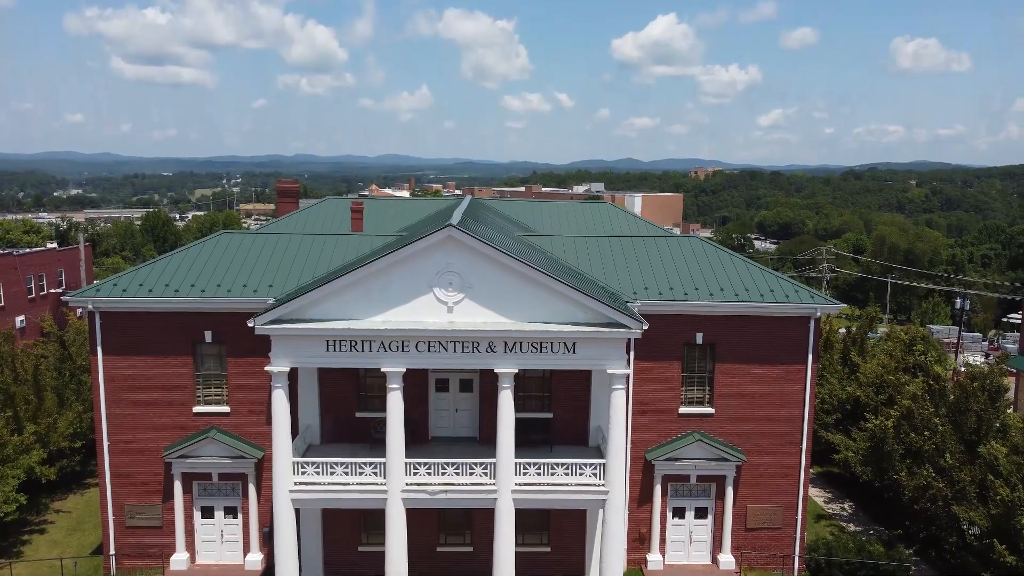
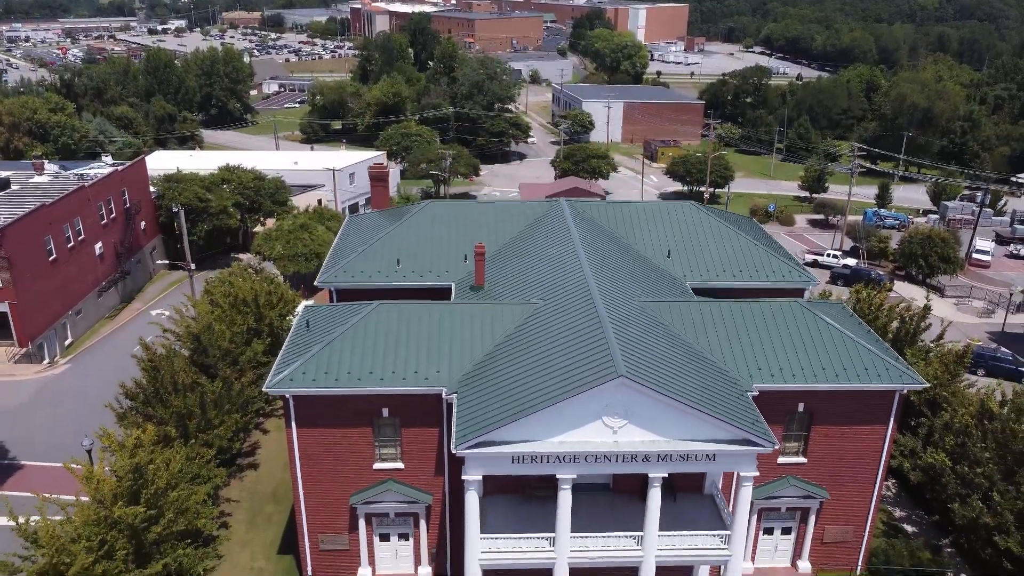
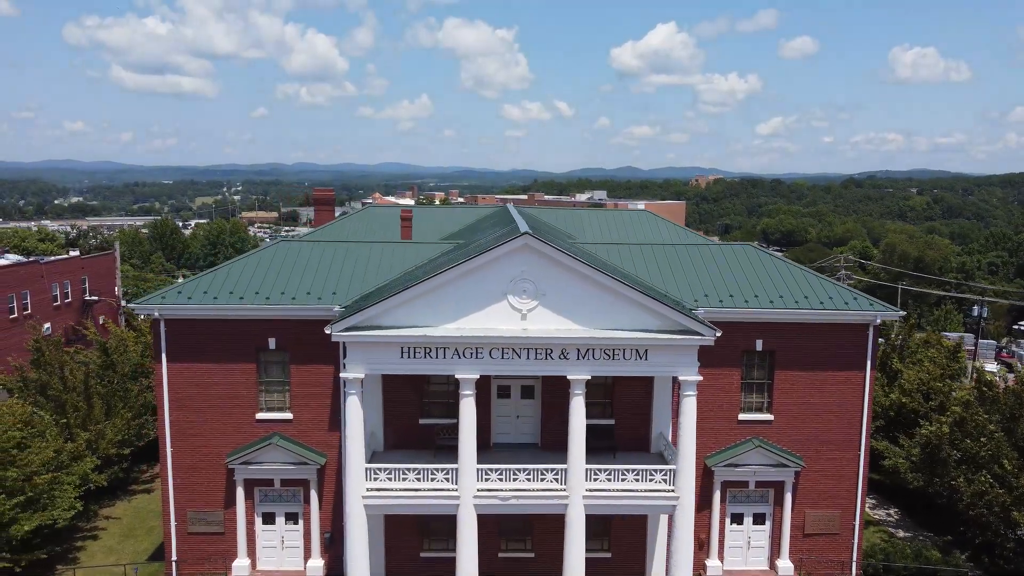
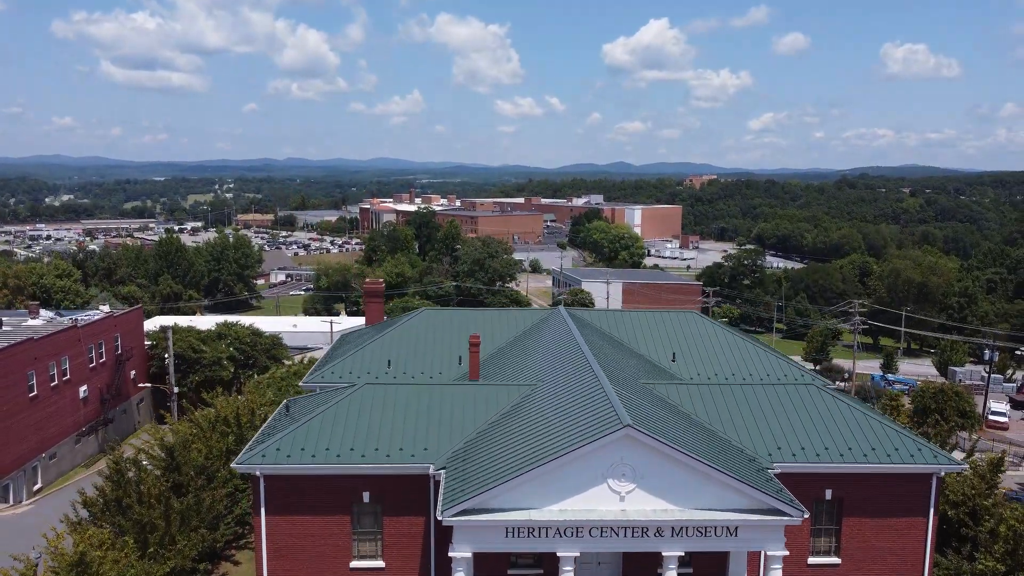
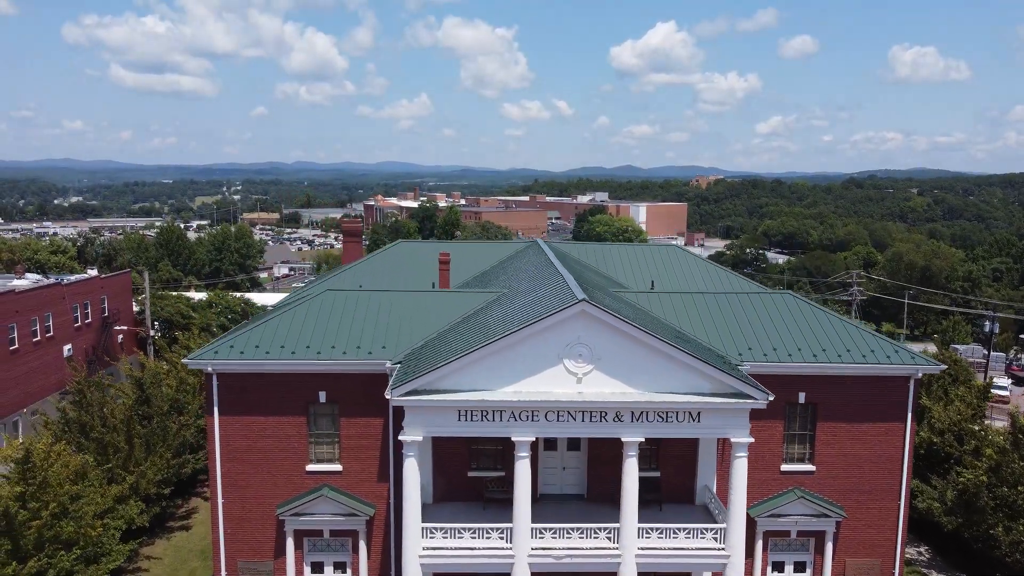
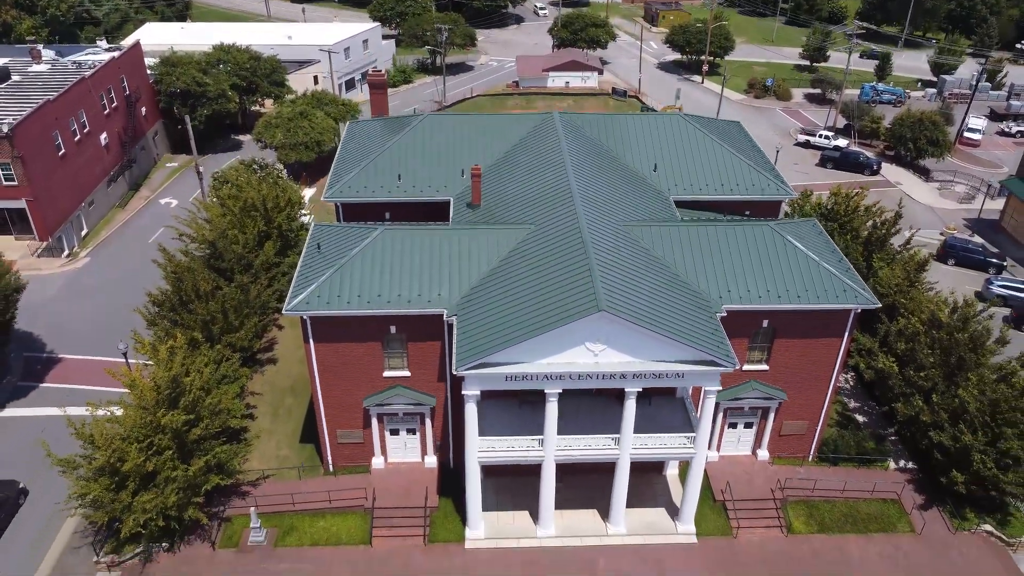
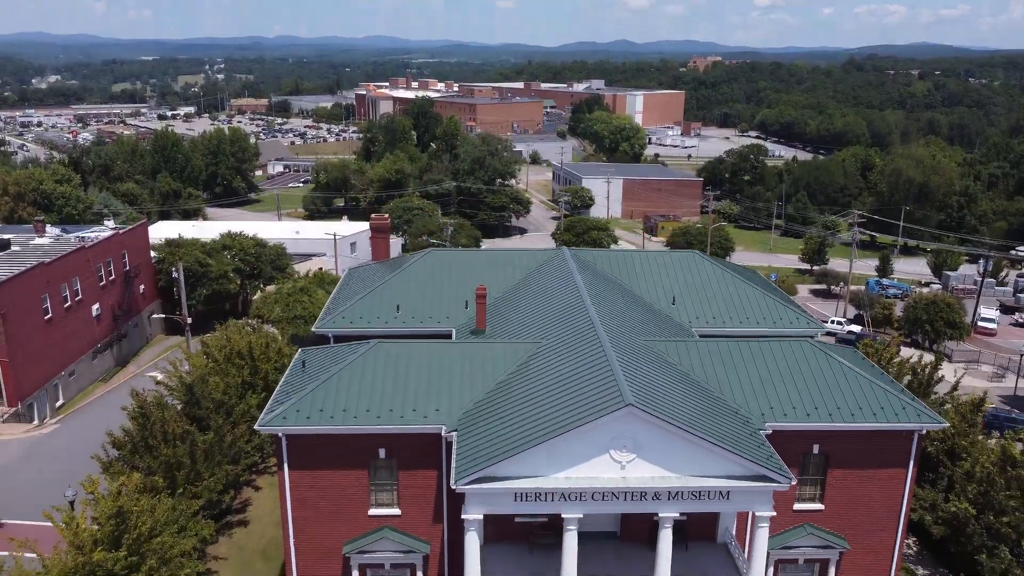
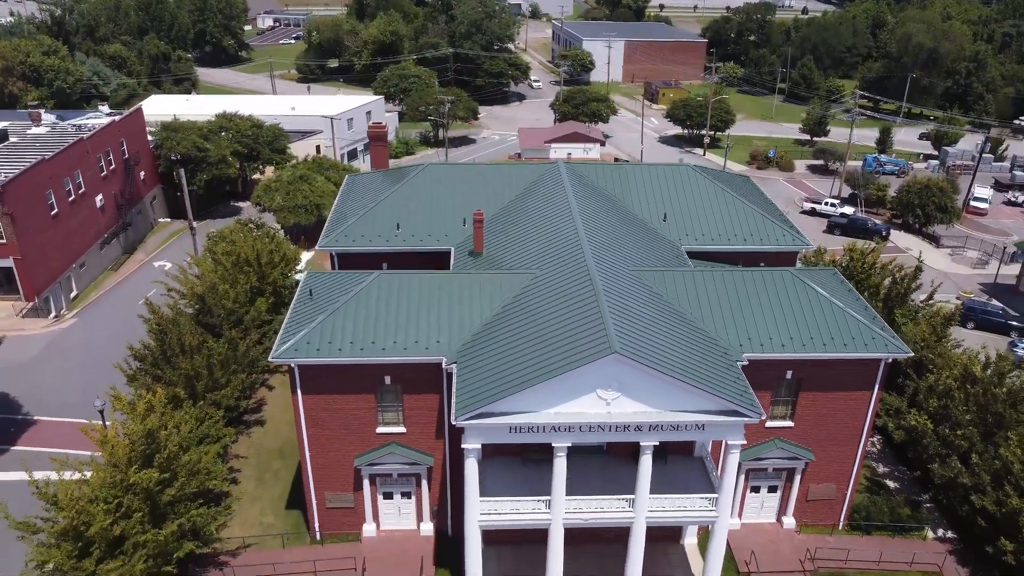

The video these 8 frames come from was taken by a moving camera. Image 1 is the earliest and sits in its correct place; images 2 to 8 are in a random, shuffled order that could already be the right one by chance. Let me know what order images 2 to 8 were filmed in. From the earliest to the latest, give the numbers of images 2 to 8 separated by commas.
3, 5, 4, 7, 2, 8, 6
